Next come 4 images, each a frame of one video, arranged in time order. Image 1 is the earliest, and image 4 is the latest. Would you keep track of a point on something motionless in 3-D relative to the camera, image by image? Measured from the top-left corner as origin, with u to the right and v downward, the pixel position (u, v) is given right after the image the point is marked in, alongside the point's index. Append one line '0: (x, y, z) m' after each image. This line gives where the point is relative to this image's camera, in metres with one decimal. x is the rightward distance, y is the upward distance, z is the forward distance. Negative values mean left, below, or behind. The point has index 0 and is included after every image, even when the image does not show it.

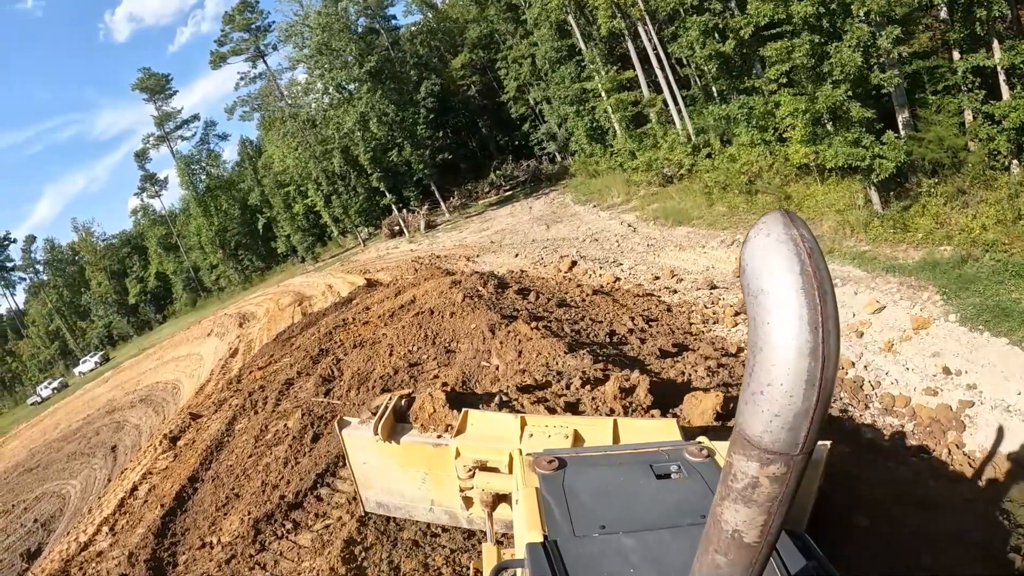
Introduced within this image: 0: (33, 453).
0: (-12.3, -4.2, +16.1) m
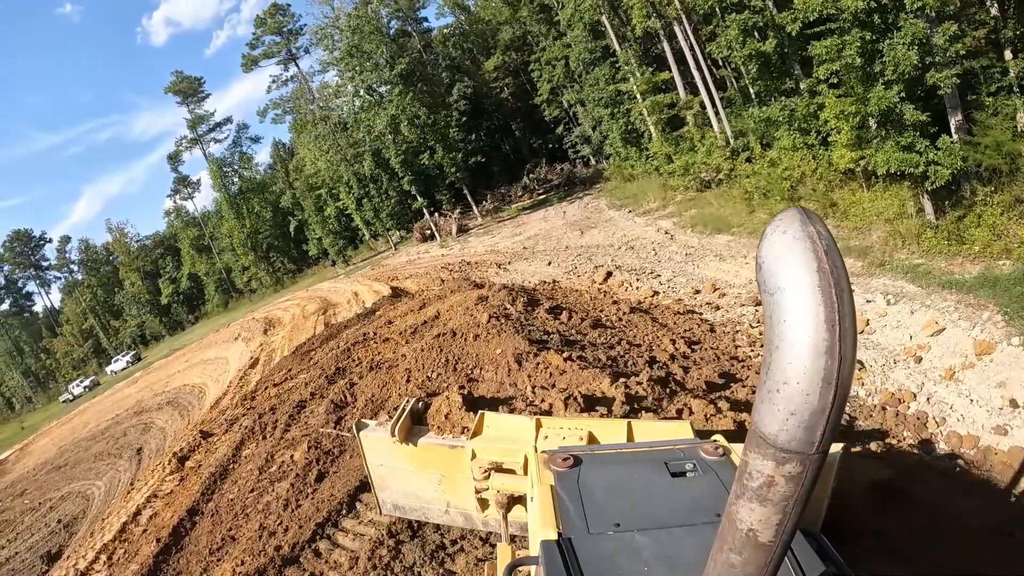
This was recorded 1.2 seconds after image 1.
0: (-11.7, -4.2, +16.3) m
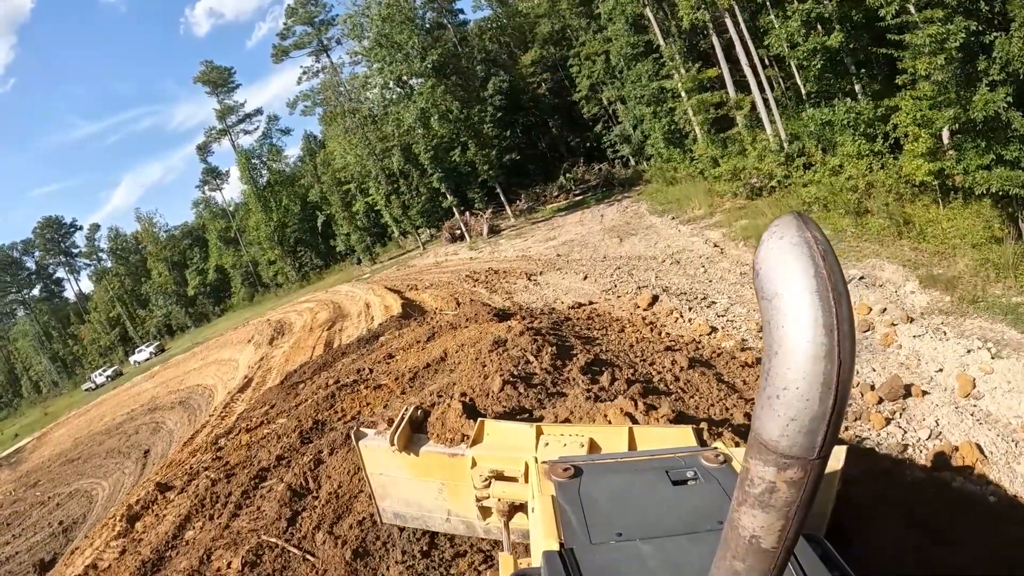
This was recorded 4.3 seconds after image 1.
0: (-11.0, -4.0, +15.9) m
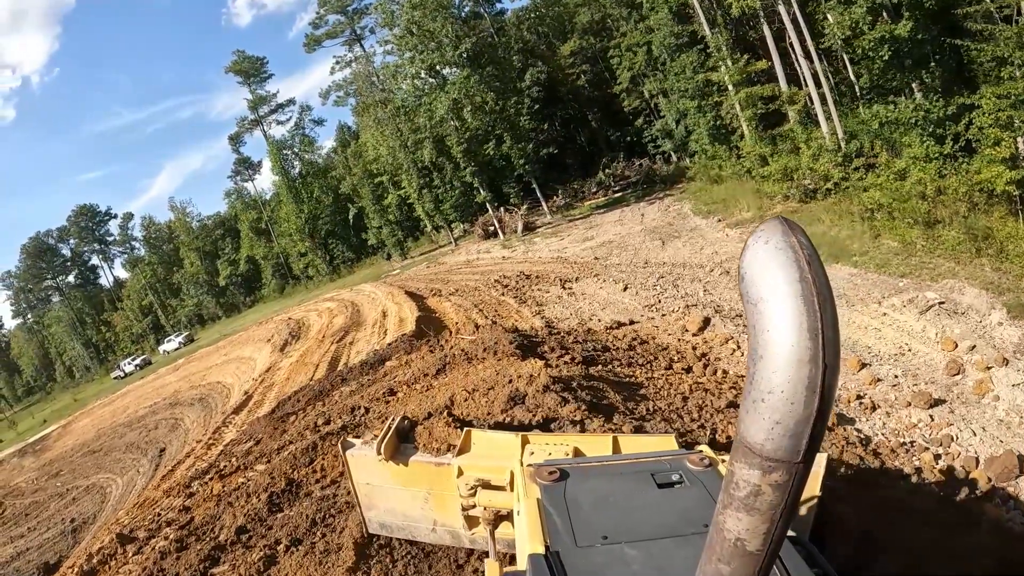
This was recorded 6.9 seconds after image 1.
0: (-10.3, -3.7, +15.7) m
